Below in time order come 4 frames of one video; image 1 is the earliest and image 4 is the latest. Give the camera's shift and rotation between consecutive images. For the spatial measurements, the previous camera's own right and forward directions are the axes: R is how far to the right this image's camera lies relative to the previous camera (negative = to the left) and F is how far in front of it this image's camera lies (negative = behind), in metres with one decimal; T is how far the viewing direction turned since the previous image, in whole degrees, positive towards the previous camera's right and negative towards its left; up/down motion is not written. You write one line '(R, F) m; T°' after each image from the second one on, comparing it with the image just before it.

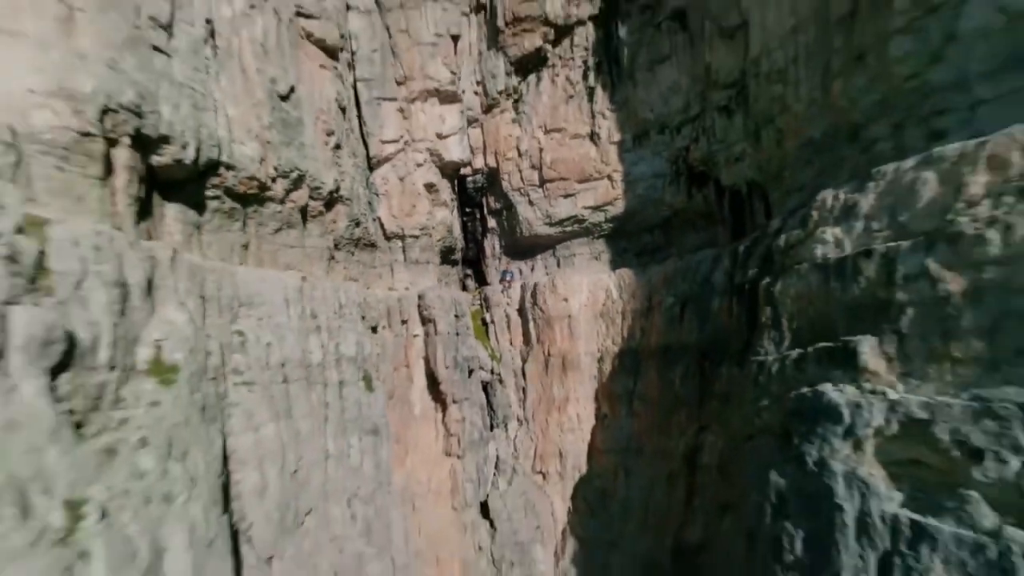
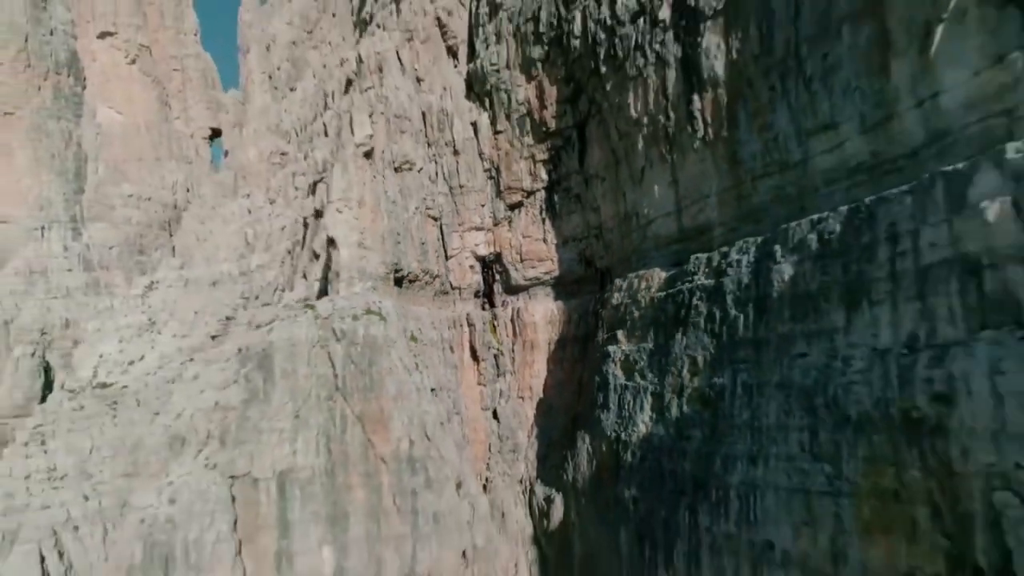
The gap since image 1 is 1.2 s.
(0.0, -6.3) m; 0°
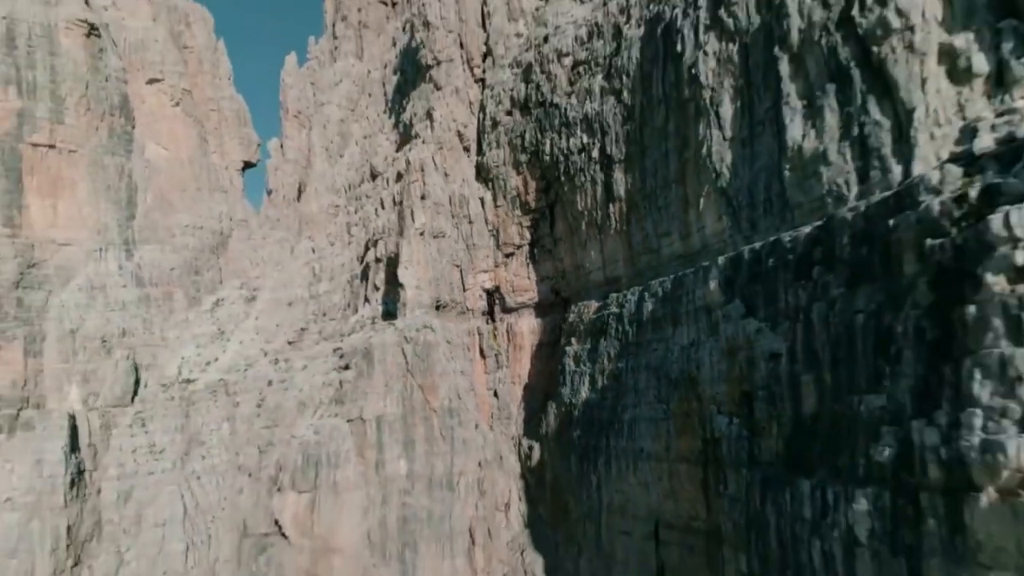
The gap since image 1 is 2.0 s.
(0.0, -5.9) m; 0°
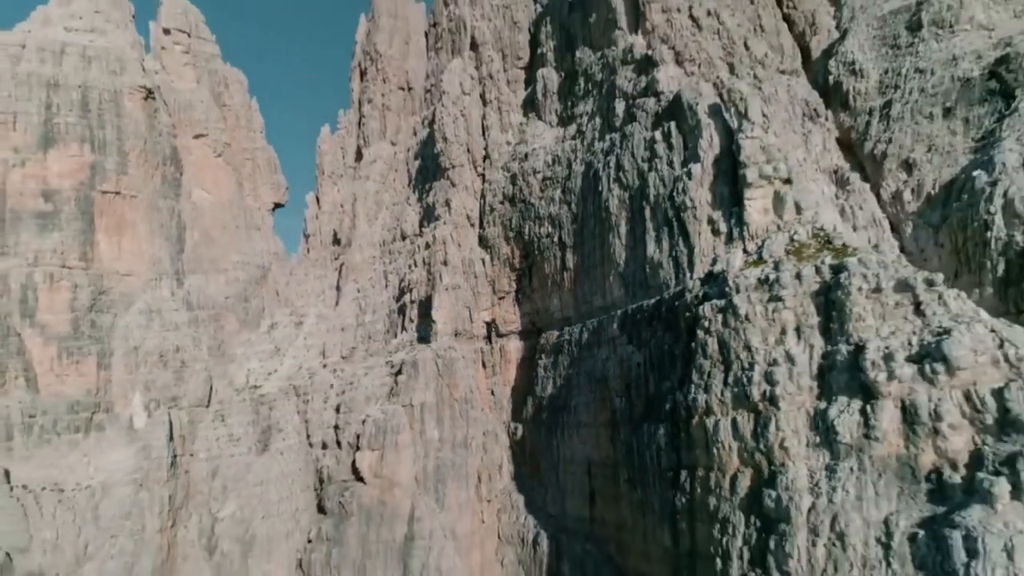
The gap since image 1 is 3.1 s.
(-0.1, -8.4) m; +1°
